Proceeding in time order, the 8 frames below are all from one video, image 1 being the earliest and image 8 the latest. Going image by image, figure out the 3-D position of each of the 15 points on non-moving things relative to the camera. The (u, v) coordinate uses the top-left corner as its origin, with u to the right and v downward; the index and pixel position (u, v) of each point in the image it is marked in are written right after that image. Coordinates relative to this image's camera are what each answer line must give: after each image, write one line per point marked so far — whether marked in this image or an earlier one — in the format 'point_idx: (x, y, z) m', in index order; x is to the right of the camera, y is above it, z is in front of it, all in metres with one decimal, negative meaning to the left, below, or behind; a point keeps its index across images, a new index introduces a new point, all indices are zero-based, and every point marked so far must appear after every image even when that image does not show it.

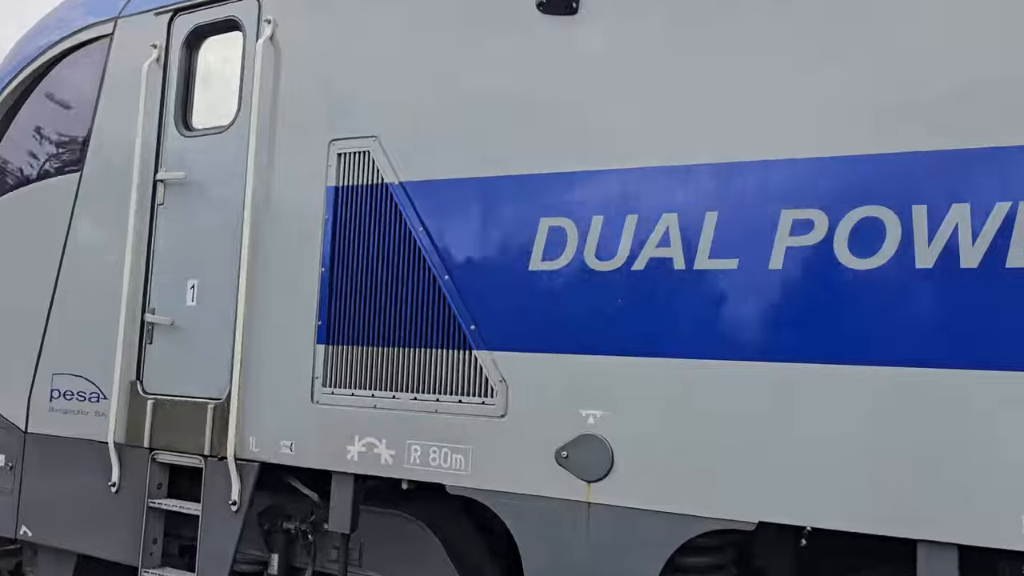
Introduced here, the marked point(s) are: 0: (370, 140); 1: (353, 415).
0: (-0.3, +0.3, +1.8) m
1: (-0.3, -0.3, +1.7) m
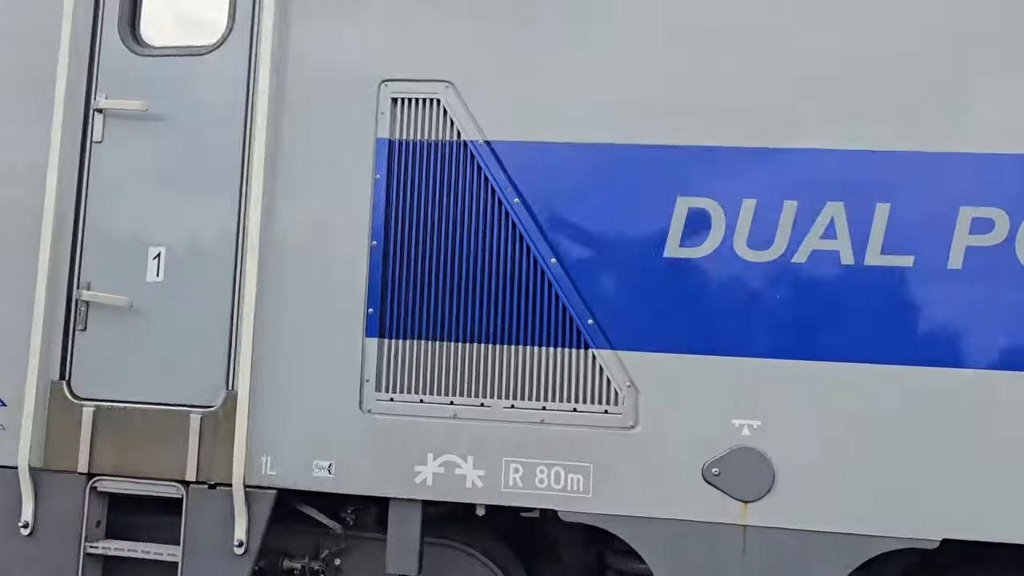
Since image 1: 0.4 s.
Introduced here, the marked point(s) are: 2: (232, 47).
0: (-0.1, +0.3, +1.4) m
1: (-0.1, -0.2, +1.4) m
2: (-0.5, +0.4, +1.5) m
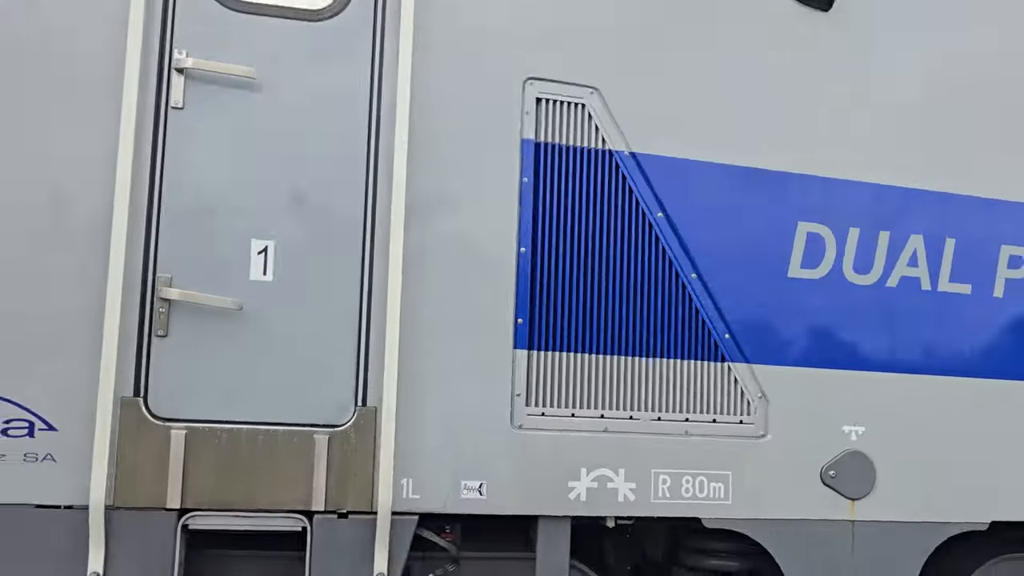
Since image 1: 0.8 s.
0: (+0.1, +0.3, +1.4) m
1: (+0.1, -0.2, +1.3) m
2: (-0.2, +0.4, +1.3) m
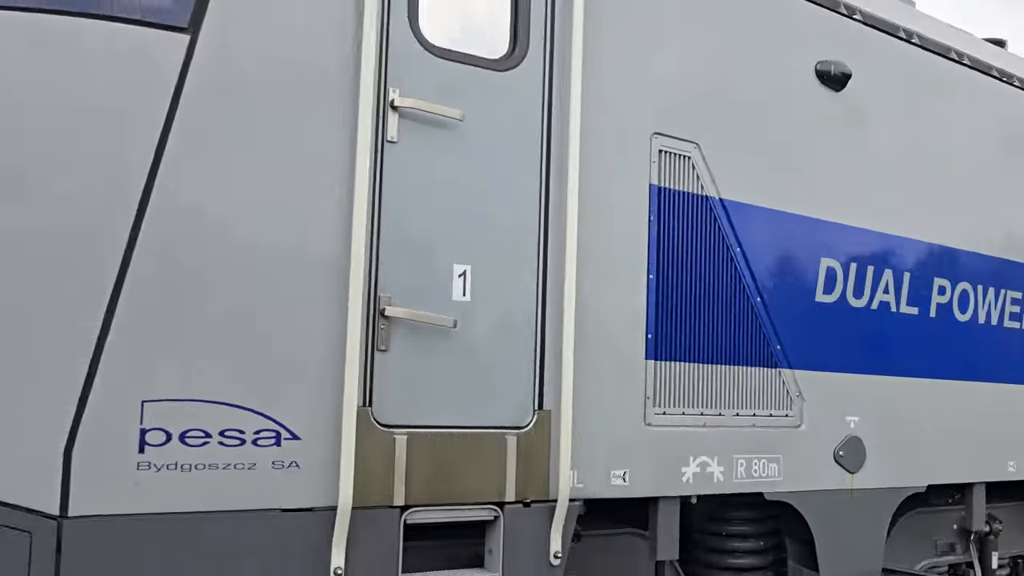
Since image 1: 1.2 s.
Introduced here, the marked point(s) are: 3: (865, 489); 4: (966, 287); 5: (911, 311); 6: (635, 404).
0: (+0.4, +0.3, +1.7) m
1: (+0.3, -0.3, +1.7) m
2: (0.0, +0.4, +1.5) m
3: (+0.8, -0.5, +1.9) m
4: (+1.2, 0.0, +2.2) m
5: (+1.0, -0.1, +2.1) m
6: (+0.2, -0.2, +1.6) m
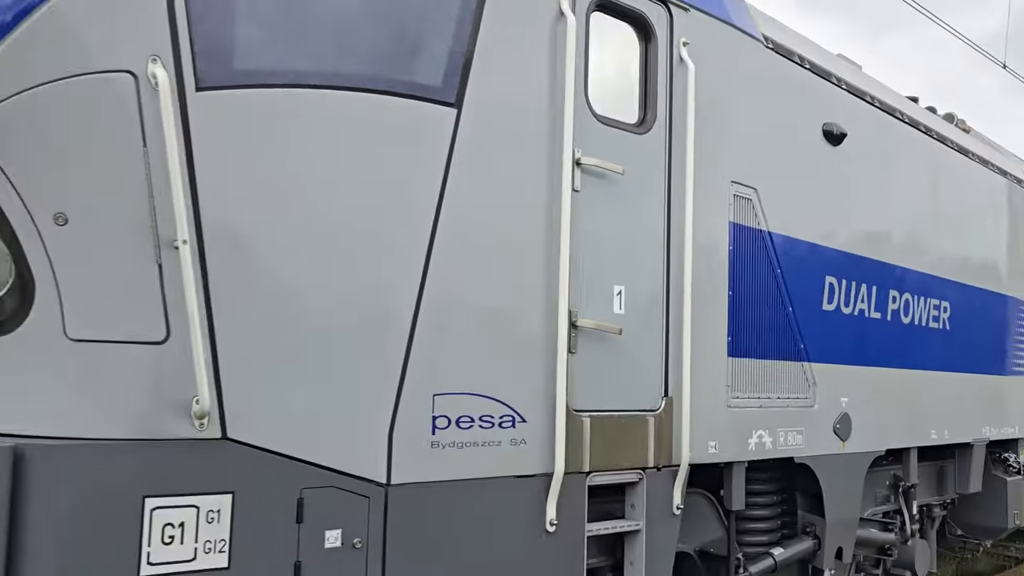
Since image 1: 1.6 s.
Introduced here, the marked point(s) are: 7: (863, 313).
0: (+0.6, +0.3, +2.2) m
1: (+0.6, -0.3, +2.2) m
2: (+0.3, +0.4, +1.9) m
3: (+1.0, -0.5, +2.5) m
4: (+1.4, 0.0, +2.9) m
5: (+1.2, -0.1, +2.7) m
6: (+0.5, -0.3, +2.1) m
7: (+1.1, -0.1, +2.6) m
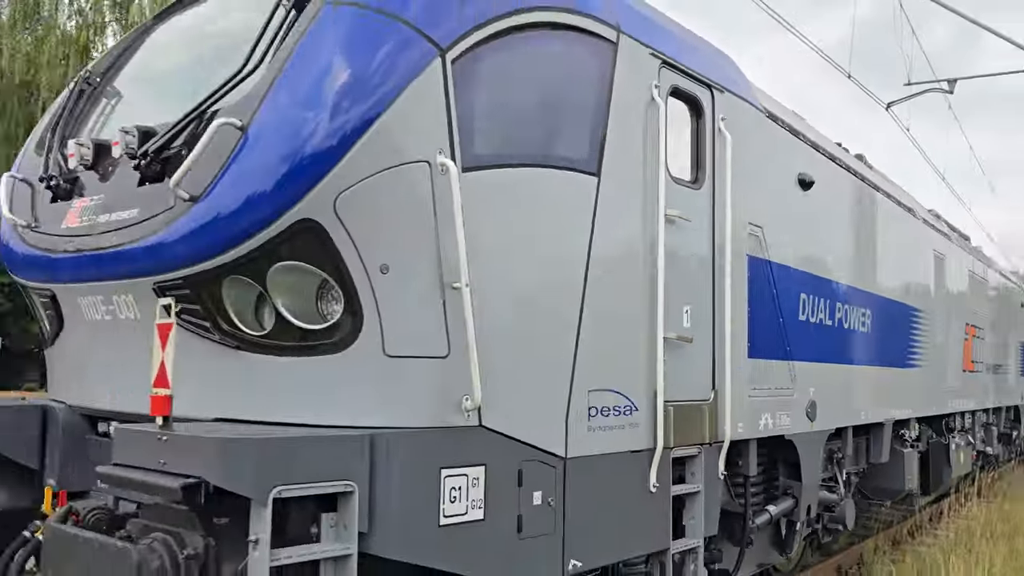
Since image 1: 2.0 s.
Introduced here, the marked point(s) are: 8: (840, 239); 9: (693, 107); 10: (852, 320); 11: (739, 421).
0: (+0.8, +0.2, +2.8) m
1: (+0.8, -0.4, +2.8) m
2: (+0.6, +0.3, +2.5) m
3: (+1.2, -0.5, +3.2) m
4: (+1.4, -0.1, +3.6) m
5: (+1.3, -0.1, +3.4) m
6: (+0.7, -0.3, +2.7) m
7: (+1.2, -0.1, +3.3) m
8: (+1.4, +0.2, +3.7) m
9: (+0.6, +0.6, +2.6) m
10: (+1.5, -0.1, +3.7) m
11: (+0.7, -0.4, +2.6) m
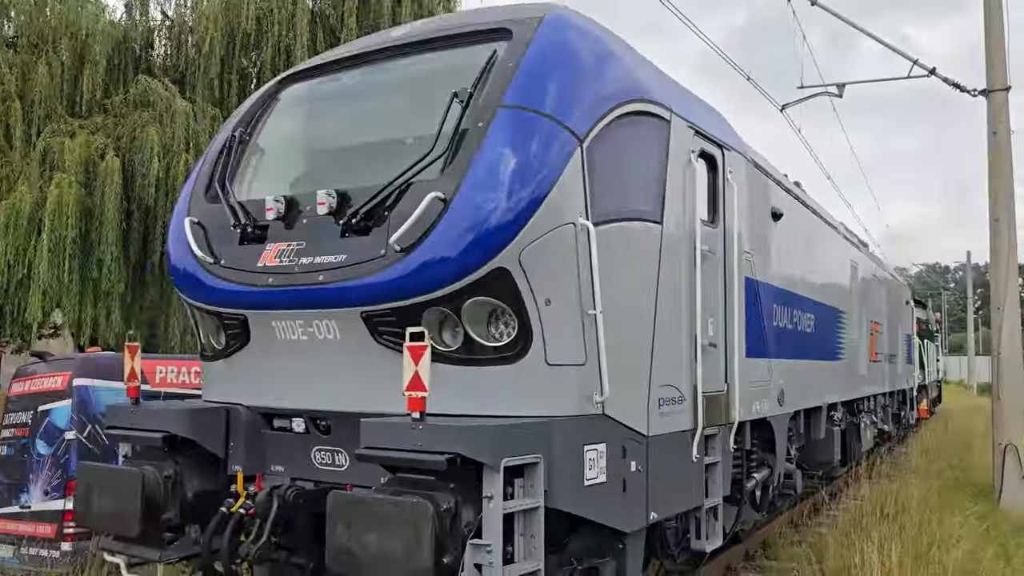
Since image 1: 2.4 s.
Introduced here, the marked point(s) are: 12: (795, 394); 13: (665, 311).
0: (+1.0, +0.1, +3.6) m
1: (+1.0, -0.4, +3.5) m
2: (+0.8, +0.2, +3.3) m
3: (+1.3, -0.6, +4.0) m
4: (+1.5, -0.1, +4.5) m
5: (+1.4, -0.2, +4.2) m
6: (+0.9, -0.4, +3.4) m
7: (+1.3, -0.2, +4.1) m
8: (+1.5, +0.2, +4.5) m
9: (+0.8, +0.5, +3.3) m
10: (+1.6, -0.2, +4.6) m
11: (+0.9, -0.5, +3.4) m
12: (+1.5, -0.6, +4.4) m
13: (+0.5, -0.1, +2.8) m
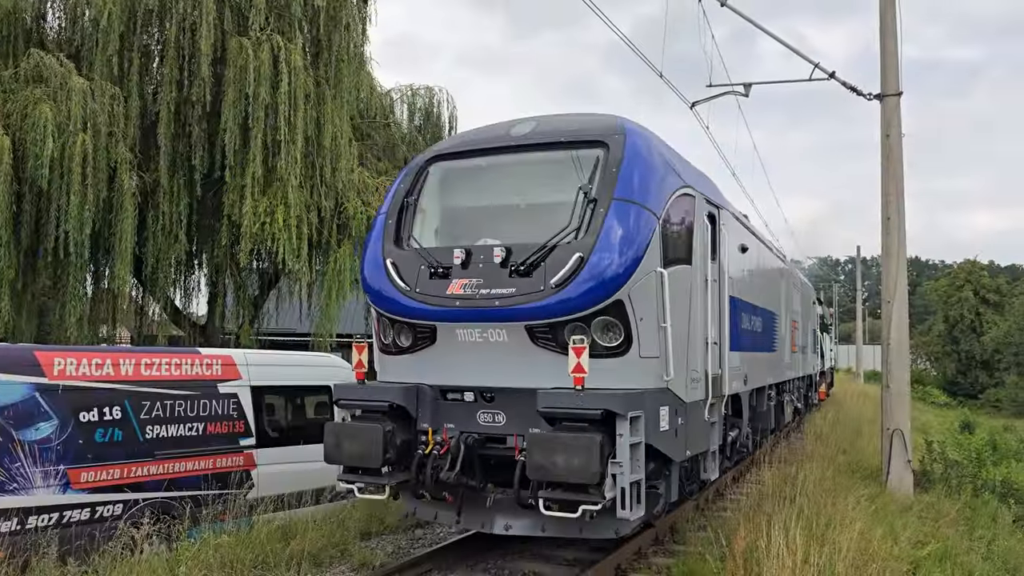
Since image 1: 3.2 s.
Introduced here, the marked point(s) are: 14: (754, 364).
0: (+1.3, 0.0, +5.1) m
1: (+1.3, -0.5, +5.1) m
2: (+1.2, +0.1, +4.8) m
3: (+1.6, -0.7, +5.6) m
4: (+1.8, -0.2, +6.1) m
5: (+1.7, -0.3, +5.8) m
6: (+1.3, -0.5, +5.0) m
7: (+1.6, -0.3, +5.7) m
8: (+1.8, +0.1, +6.1) m
9: (+1.1, +0.4, +4.8) m
10: (+1.8, -0.3, +6.2) m
11: (+1.3, -0.6, +4.9) m
12: (+1.8, -0.6, +6.0) m
13: (+0.9, -0.2, +4.3) m
14: (+1.8, -0.6, +6.1) m
